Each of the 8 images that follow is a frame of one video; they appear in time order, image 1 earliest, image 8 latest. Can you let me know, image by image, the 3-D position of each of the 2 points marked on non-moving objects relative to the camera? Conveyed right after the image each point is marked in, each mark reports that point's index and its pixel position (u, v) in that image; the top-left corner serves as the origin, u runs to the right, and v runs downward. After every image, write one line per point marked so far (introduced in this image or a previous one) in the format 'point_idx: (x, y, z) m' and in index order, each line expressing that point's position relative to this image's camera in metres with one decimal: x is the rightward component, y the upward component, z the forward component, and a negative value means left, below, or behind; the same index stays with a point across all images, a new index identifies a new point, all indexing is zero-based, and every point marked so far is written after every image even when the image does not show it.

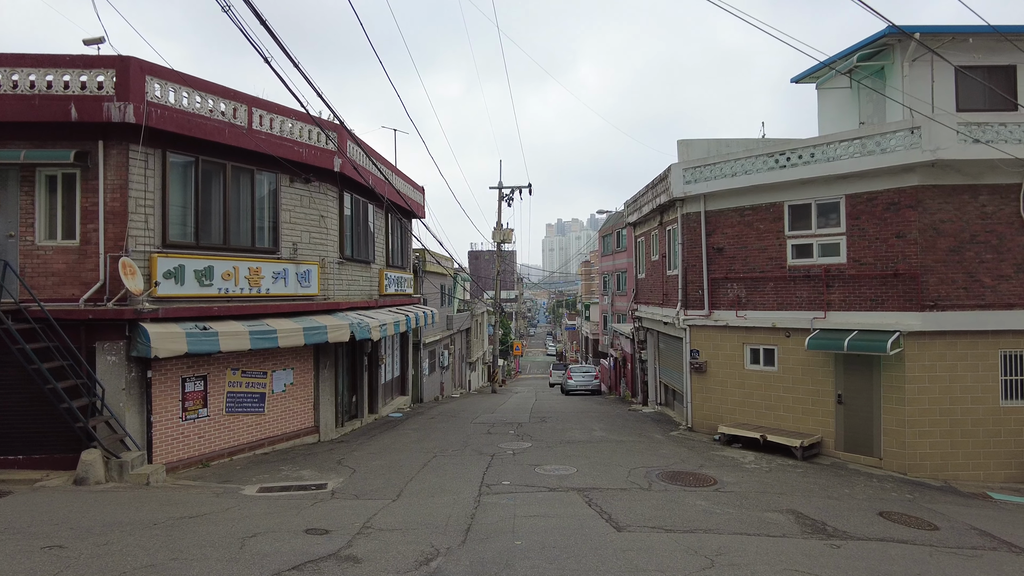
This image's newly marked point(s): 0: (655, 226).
0: (+3.4, +1.5, +15.9) m
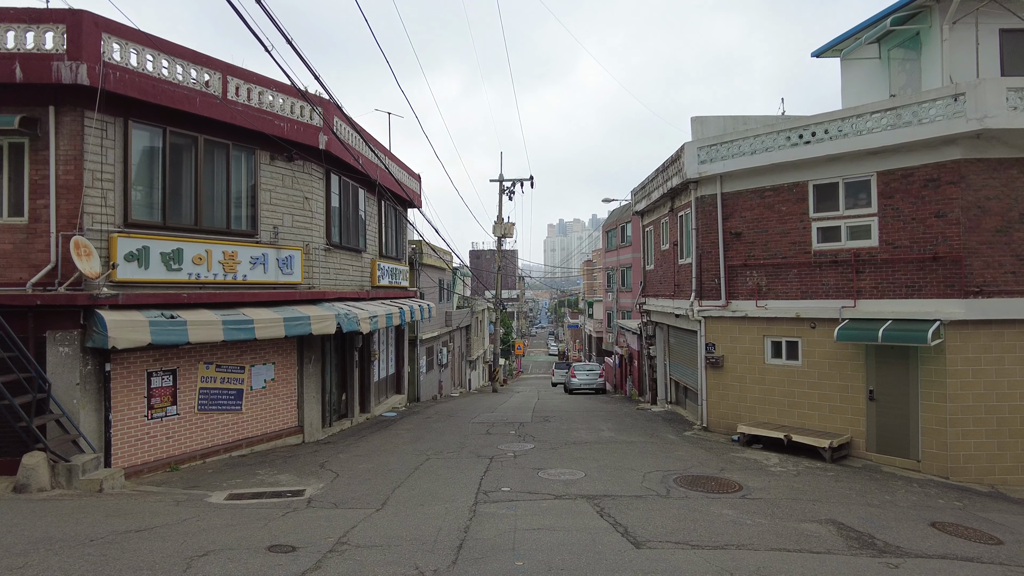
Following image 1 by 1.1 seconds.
0: (+3.4, +1.7, +14.9) m
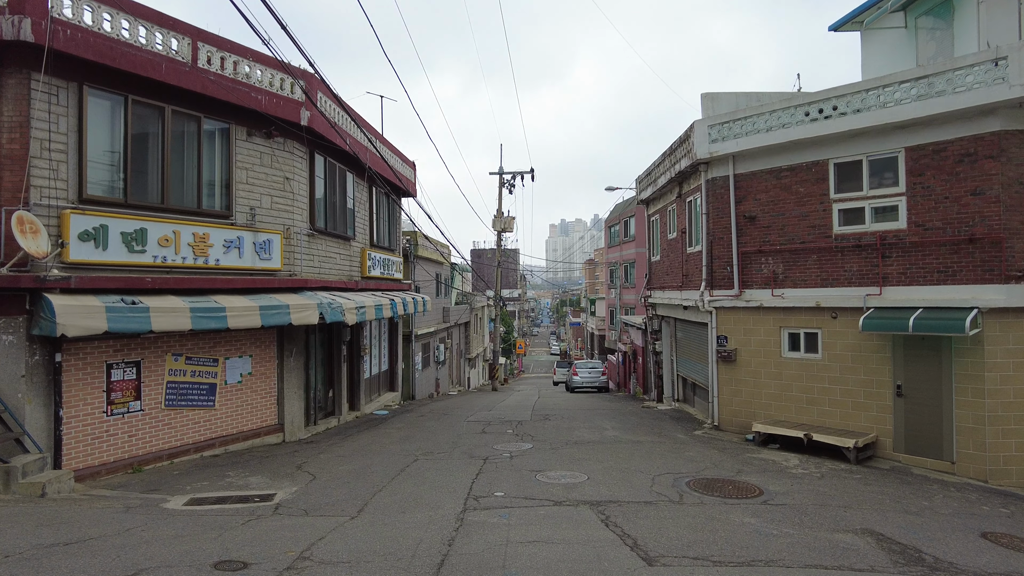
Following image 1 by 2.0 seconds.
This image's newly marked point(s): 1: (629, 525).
0: (+3.4, +1.9, +14.1) m
1: (+1.0, -2.0, +5.8) m
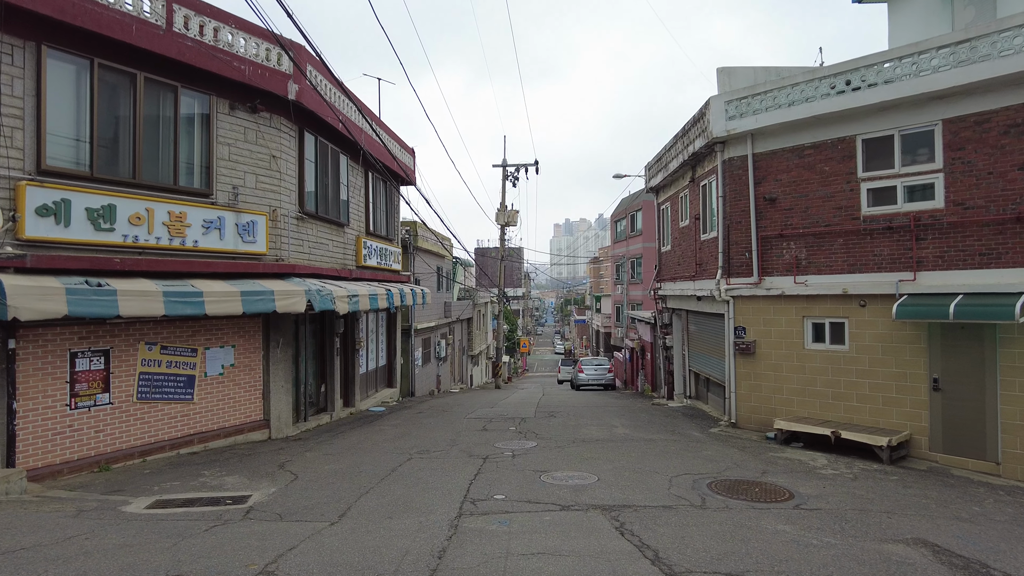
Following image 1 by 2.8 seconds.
0: (+3.5, +2.1, +13.3) m
1: (+1.0, -1.8, +5.0) m
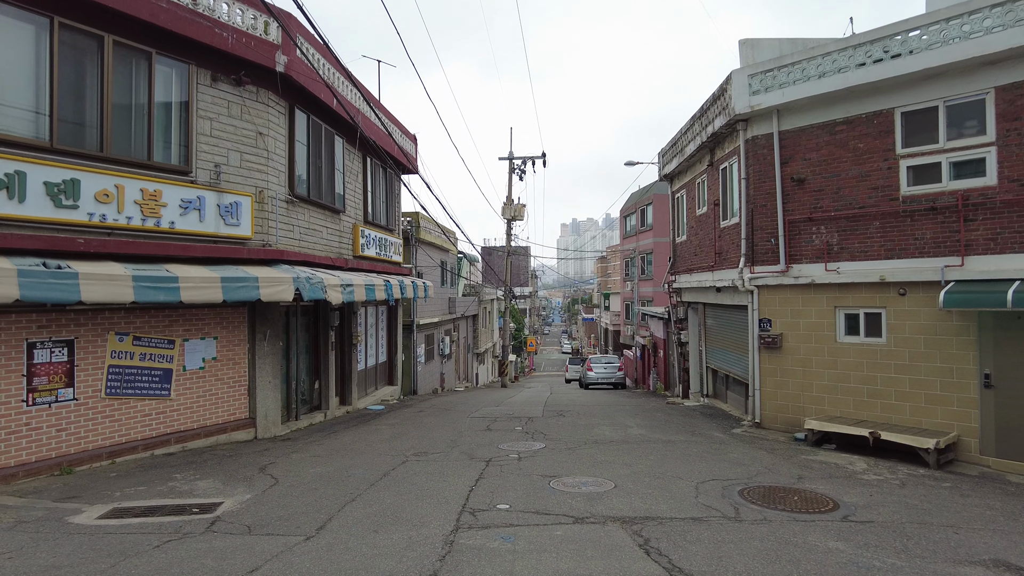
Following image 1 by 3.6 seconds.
0: (+3.6, +2.3, +12.5) m
1: (+1.1, -1.7, +4.3) m
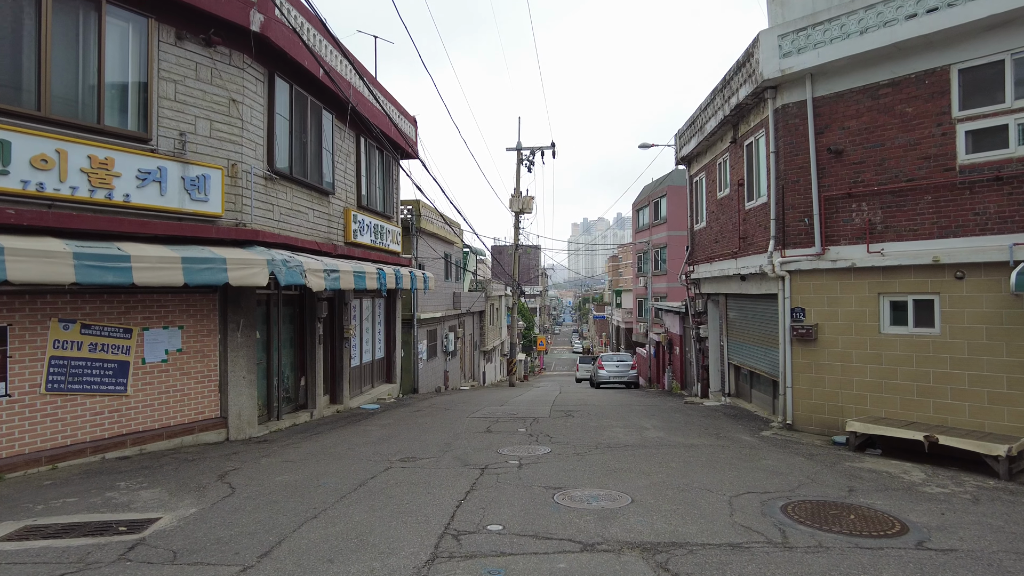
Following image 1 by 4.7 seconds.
0: (+3.7, +2.5, +11.5) m
1: (+1.0, -1.5, +3.3) m
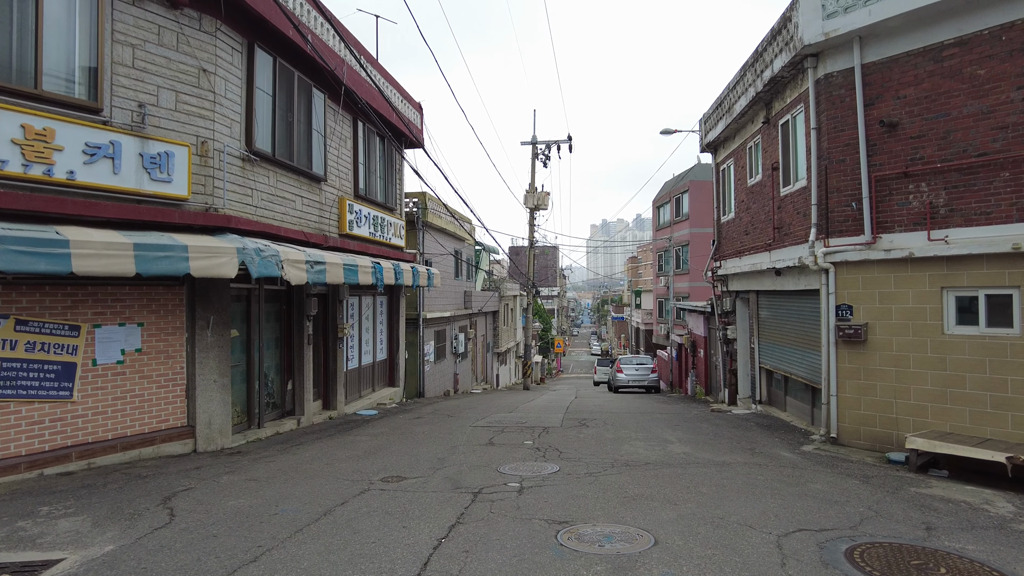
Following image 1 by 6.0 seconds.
0: (+3.8, +2.5, +10.4) m
1: (+0.9, -1.4, +2.2) m
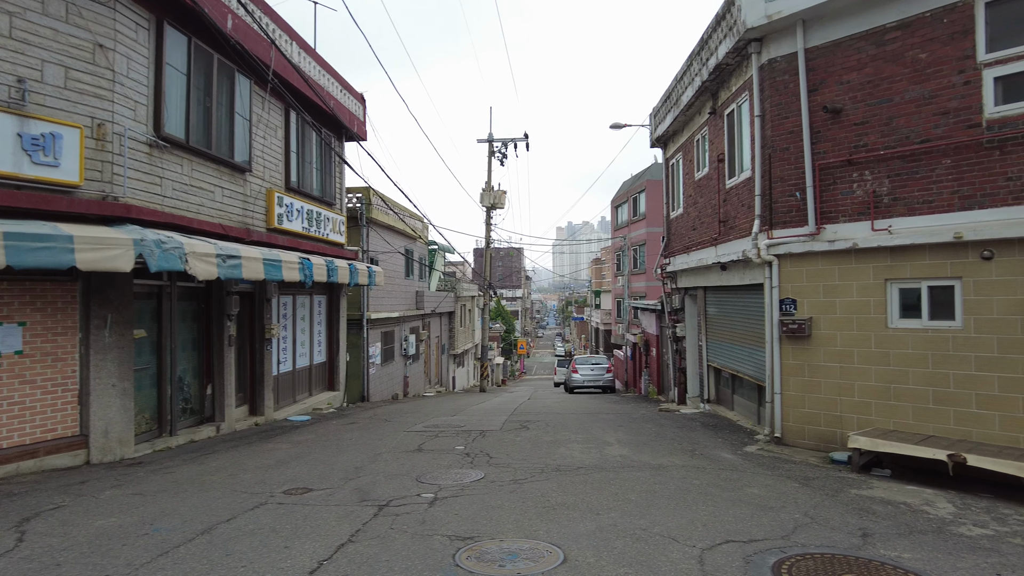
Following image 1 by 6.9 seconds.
0: (+2.9, +2.6, +10.1) m
1: (+0.4, -1.3, +1.8) m
